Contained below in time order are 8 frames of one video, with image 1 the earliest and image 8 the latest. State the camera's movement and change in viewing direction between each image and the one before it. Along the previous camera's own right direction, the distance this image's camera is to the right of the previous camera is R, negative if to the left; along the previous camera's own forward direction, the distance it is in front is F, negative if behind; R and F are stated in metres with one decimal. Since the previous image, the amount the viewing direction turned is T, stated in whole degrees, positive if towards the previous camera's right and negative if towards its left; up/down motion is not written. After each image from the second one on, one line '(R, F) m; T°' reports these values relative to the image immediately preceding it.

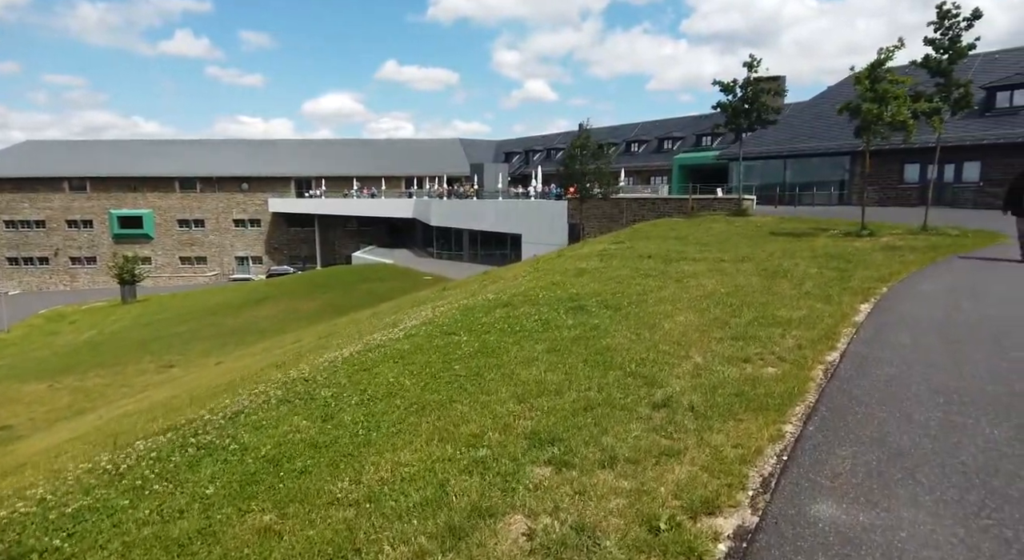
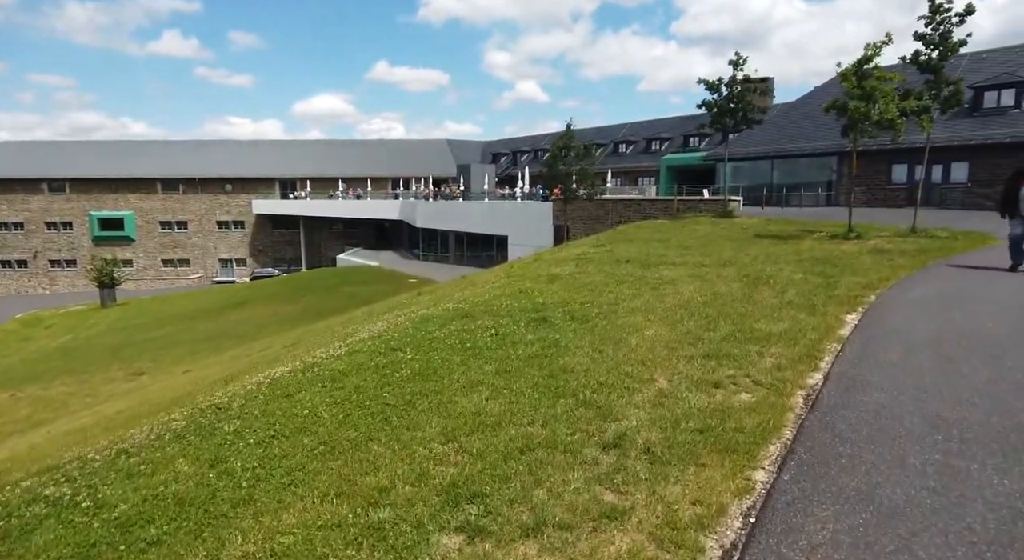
(+0.5, +0.8) m; +1°
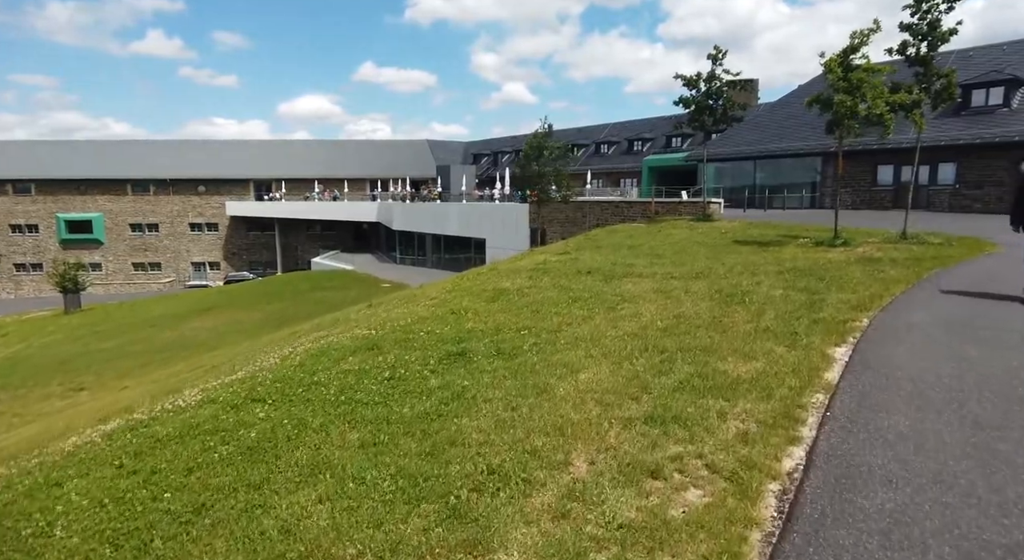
(+1.0, +1.8) m; +1°
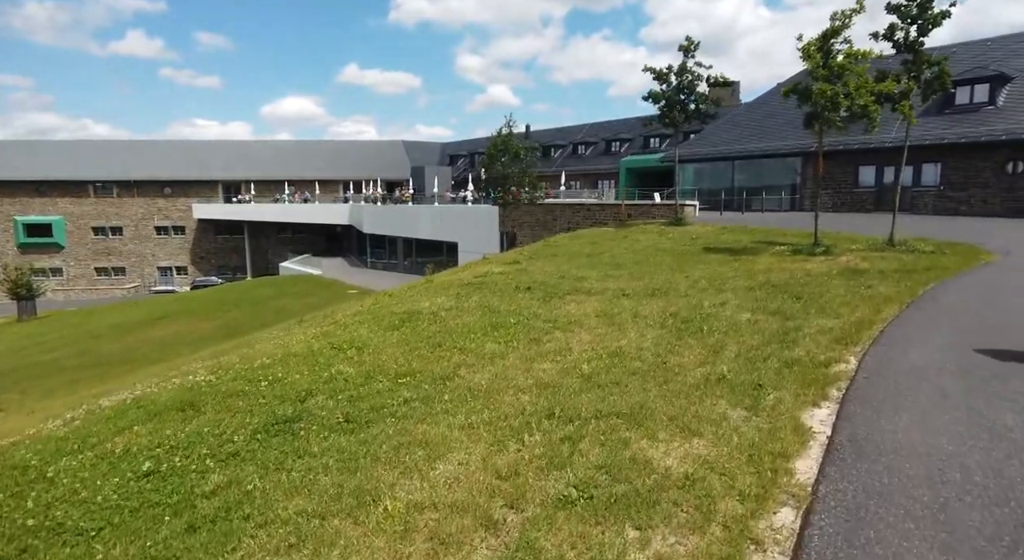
(+1.2, +2.1) m; +1°
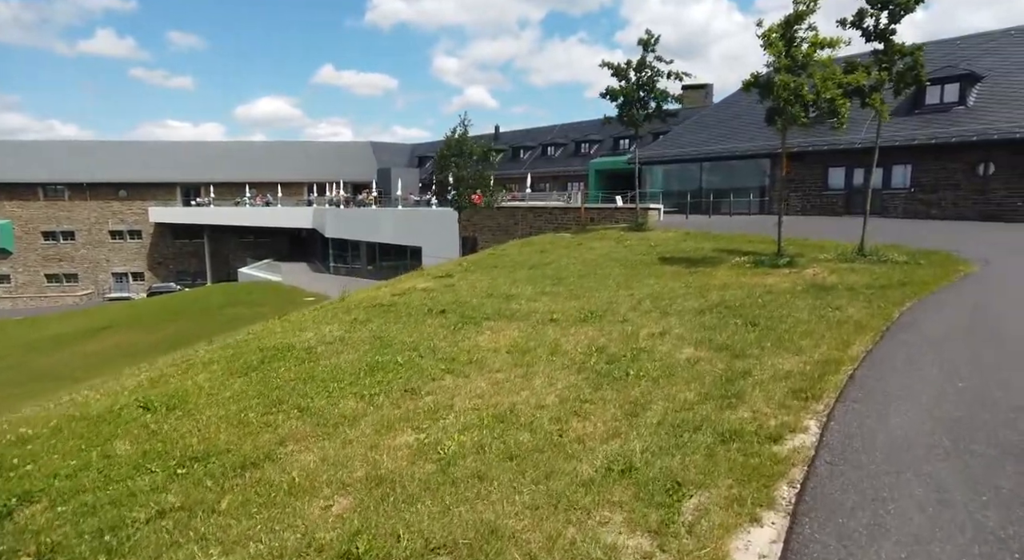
(+1.1, +1.8) m; +2°
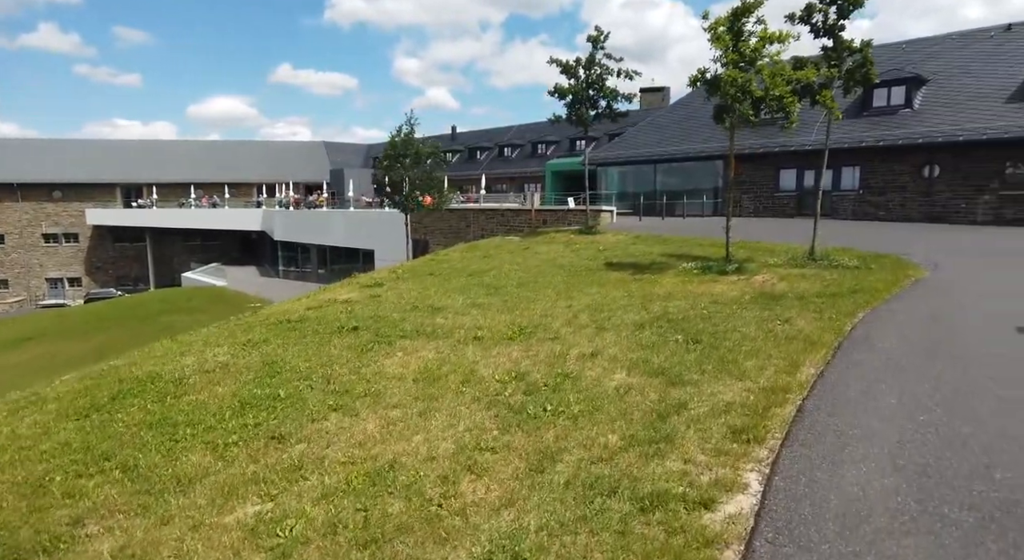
(+0.6, +1.0) m; +4°
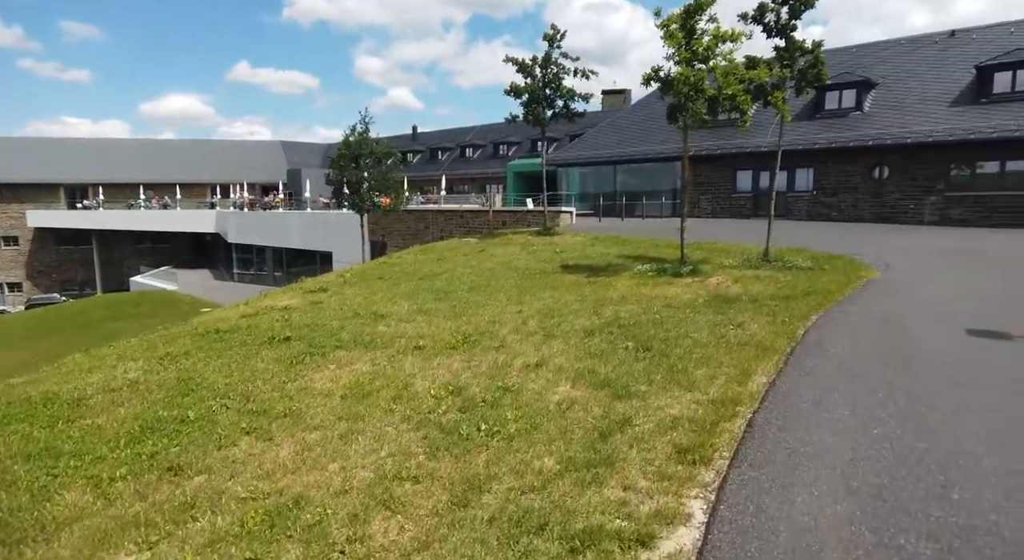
(+0.3, +0.4) m; +3°
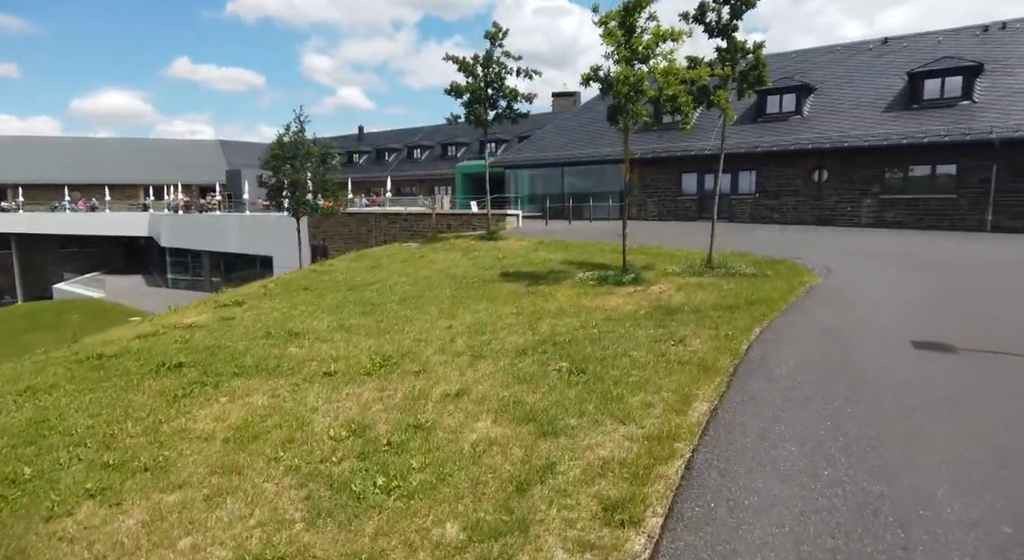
(+0.4, +0.7) m; +4°
